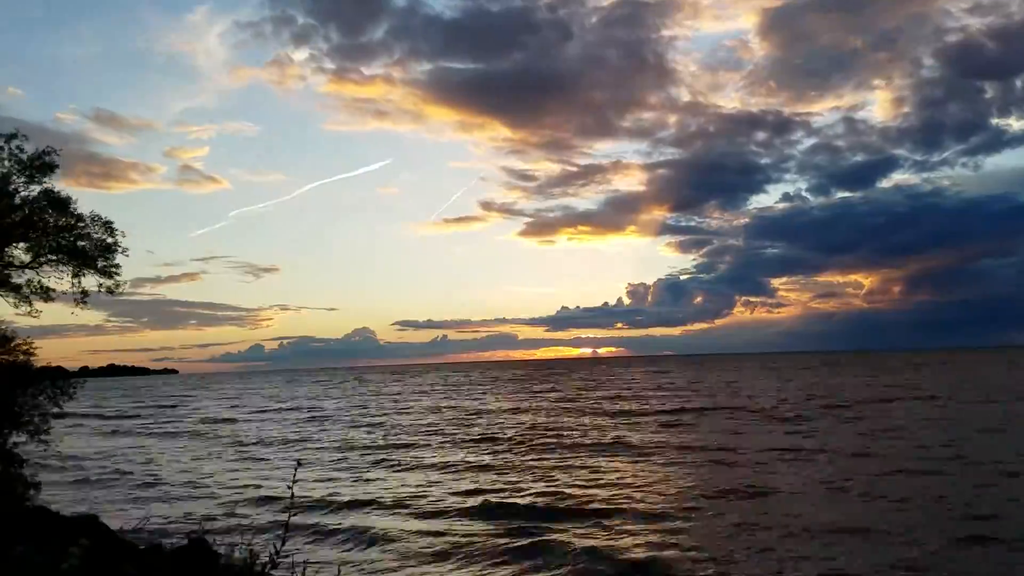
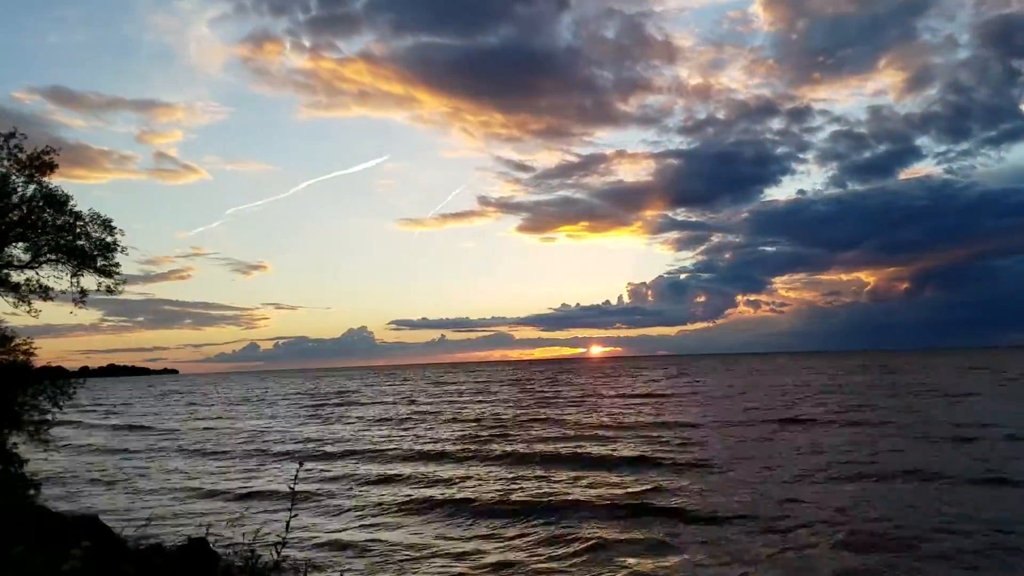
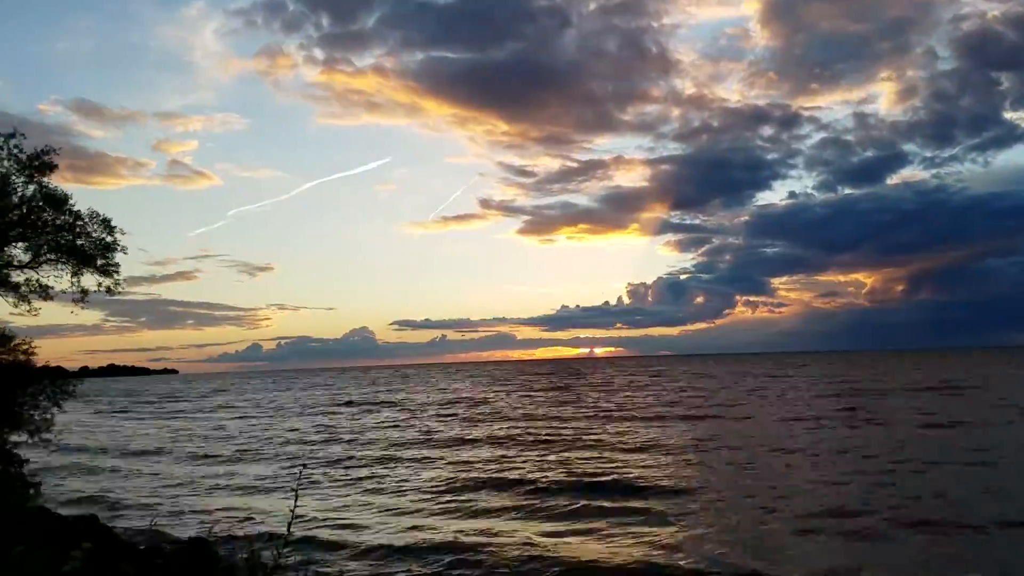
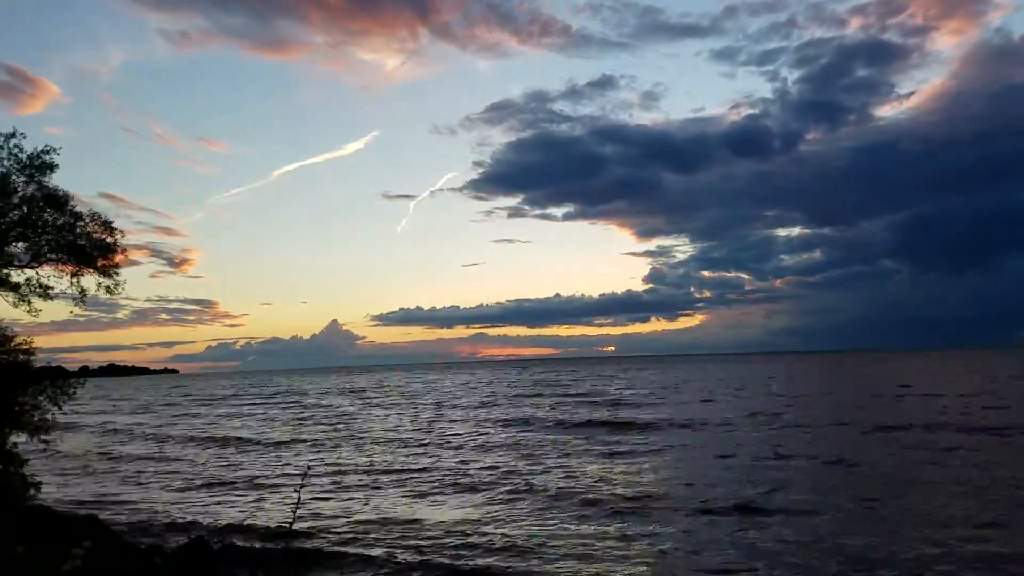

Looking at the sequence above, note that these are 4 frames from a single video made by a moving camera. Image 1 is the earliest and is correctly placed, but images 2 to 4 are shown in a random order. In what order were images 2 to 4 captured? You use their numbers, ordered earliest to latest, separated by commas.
3, 2, 4
